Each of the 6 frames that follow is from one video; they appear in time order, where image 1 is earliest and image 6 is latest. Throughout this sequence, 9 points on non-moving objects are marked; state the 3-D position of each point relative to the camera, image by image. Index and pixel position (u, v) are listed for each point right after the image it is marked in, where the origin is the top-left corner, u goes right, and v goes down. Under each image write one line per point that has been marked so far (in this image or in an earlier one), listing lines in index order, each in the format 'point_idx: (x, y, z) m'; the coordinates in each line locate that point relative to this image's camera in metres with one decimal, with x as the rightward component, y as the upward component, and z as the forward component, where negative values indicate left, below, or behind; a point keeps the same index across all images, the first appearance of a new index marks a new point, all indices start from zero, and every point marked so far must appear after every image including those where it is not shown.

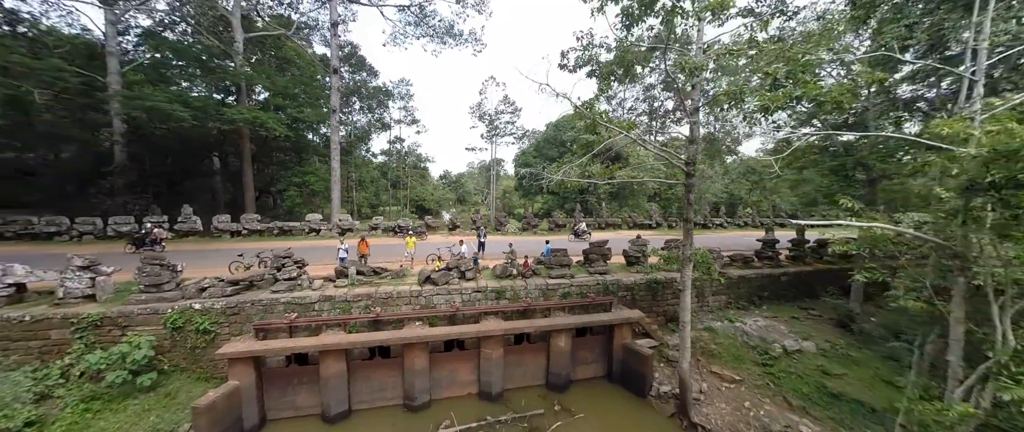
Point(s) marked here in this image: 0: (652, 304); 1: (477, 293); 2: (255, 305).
0: (+4.0, -2.5, +8.5) m
1: (-0.8, -1.9, +7.2) m
2: (-5.5, -1.9, +6.4) m
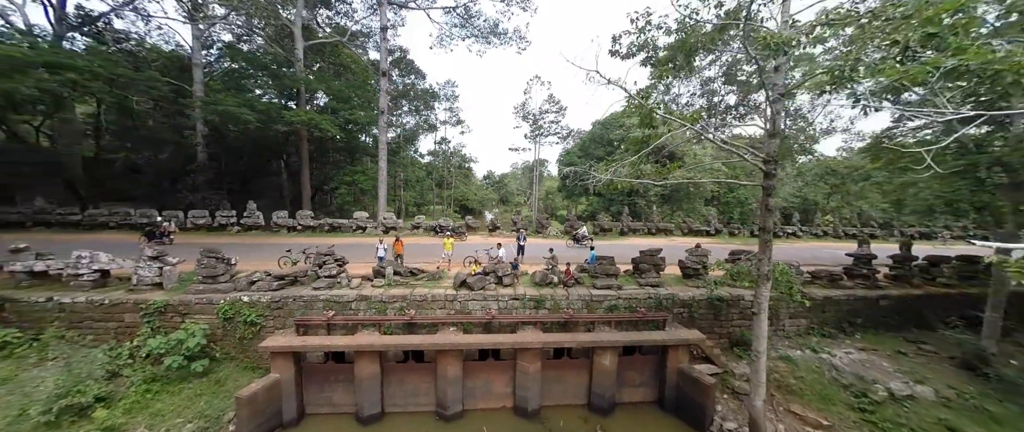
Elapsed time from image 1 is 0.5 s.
0: (+5.0, -2.7, +7.4) m
1: (+0.1, -1.9, +6.7) m
2: (-4.7, -1.8, +6.5) m
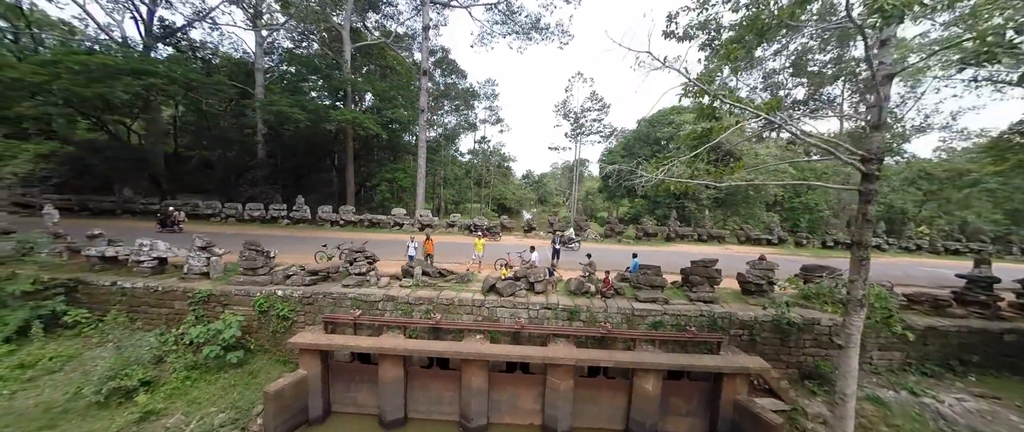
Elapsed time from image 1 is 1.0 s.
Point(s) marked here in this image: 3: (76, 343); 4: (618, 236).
0: (+5.6, -2.8, +6.3) m
1: (+0.7, -2.0, +6.2) m
2: (-4.0, -1.7, +6.5) m
3: (-8.7, -2.5, +6.0) m
4: (+4.9, -0.9, +14.0) m
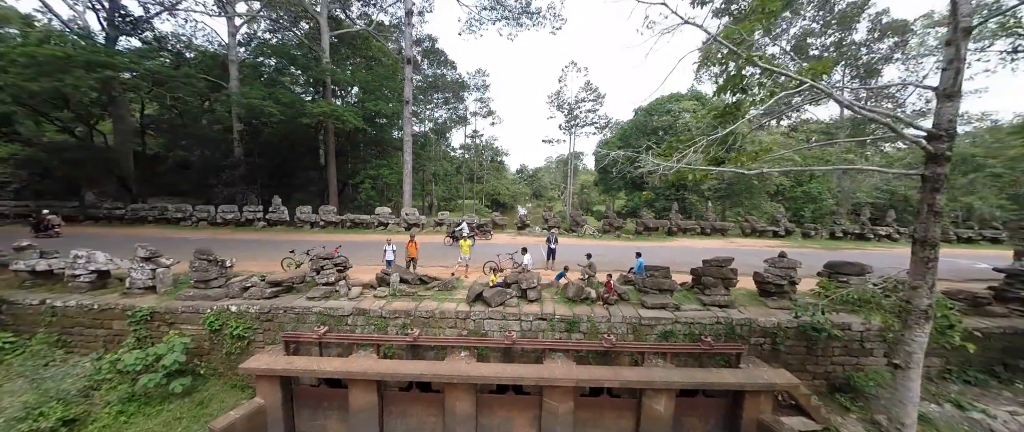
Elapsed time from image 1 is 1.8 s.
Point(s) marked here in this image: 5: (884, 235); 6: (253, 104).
0: (+5.5, -2.7, +5.5) m
1: (+0.5, -1.9, +5.4) m
2: (-4.2, -1.8, +5.6) m
3: (-8.9, -2.7, +5.1) m
4: (+4.6, -0.7, +13.2) m
5: (+16.2, -0.9, +13.0) m
6: (-11.7, +5.1, +13.6) m
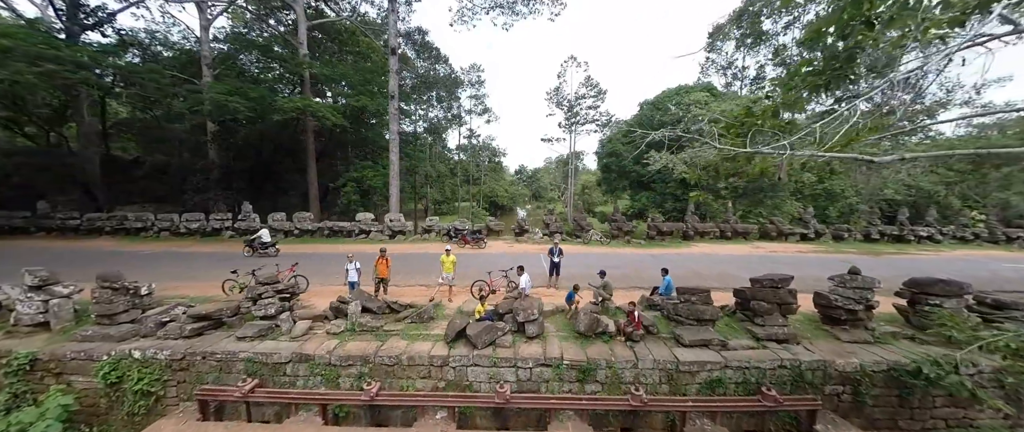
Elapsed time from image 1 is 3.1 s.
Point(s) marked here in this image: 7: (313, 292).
0: (+5.4, -2.7, +4.2) m
1: (+0.4, -2.1, +4.0) m
2: (-4.3, -2.0, +4.2) m
3: (-8.9, -3.0, +3.7) m
4: (+4.5, -0.8, +11.8) m
5: (+16.0, -0.8, +11.7) m
6: (-11.9, +4.7, +12.3) m
7: (-4.0, -1.6, +6.1) m
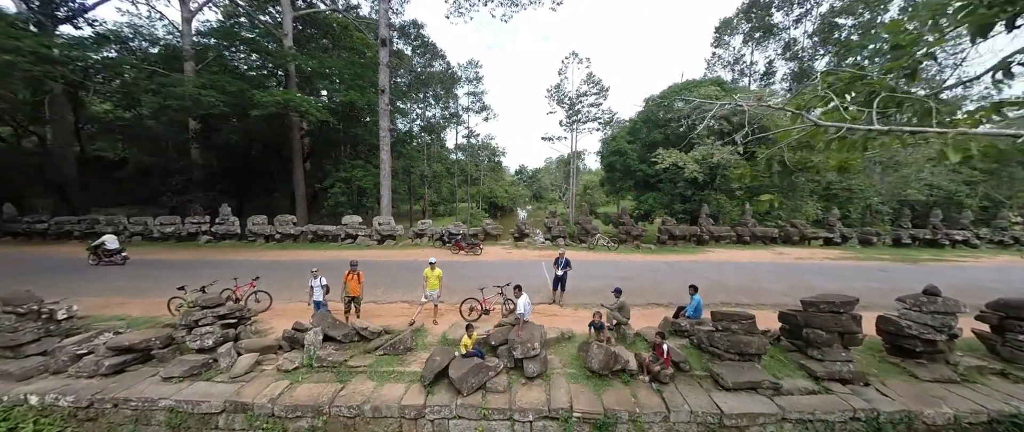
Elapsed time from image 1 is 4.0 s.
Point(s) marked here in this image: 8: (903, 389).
0: (+5.3, -2.8, +3.2) m
1: (+0.4, -2.1, +3.1) m
2: (-4.4, -2.1, +3.3) m
3: (-9.0, -3.1, +2.8) m
4: (+4.4, -0.9, +10.9) m
5: (+16.0, -0.9, +10.7) m
6: (-12.0, +4.6, +11.4) m
7: (-4.1, -1.7, +5.2) m
8: (+4.5, -2.0, +3.5) m
